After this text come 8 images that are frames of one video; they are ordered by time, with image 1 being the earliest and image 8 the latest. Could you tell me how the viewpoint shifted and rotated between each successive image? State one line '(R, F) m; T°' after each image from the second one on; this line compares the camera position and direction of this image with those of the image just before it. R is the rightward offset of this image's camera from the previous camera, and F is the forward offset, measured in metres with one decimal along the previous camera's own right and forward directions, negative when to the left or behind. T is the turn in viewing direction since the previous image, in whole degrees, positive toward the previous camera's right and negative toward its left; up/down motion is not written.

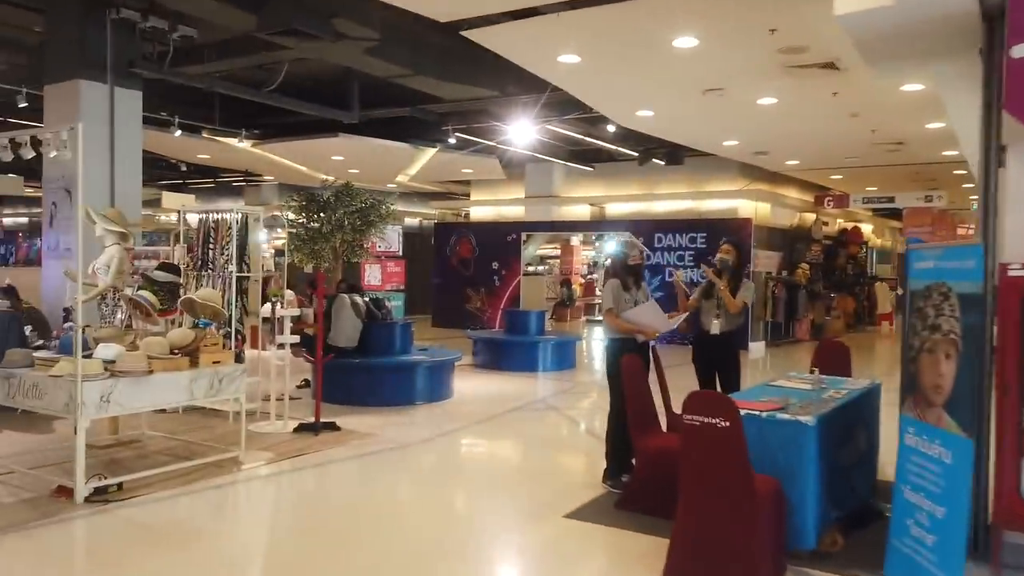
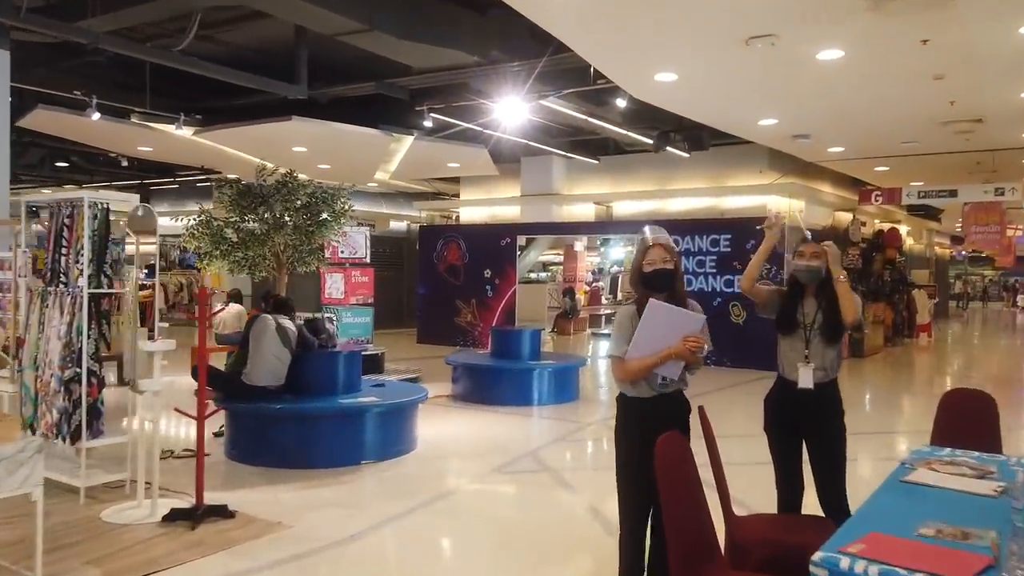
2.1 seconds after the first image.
(+0.2, +1.9) m; 0°
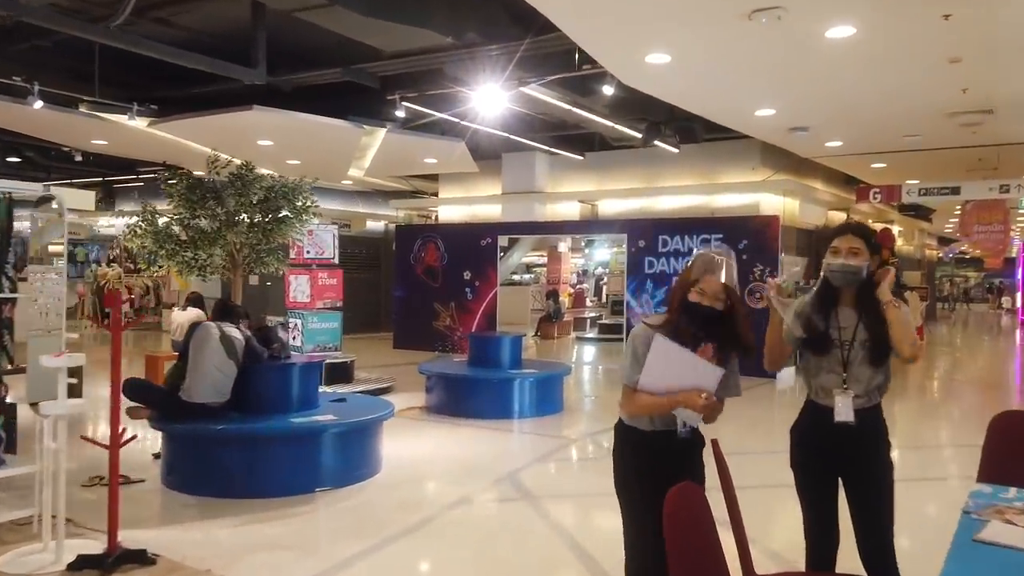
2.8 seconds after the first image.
(+0.1, +0.6) m; +1°
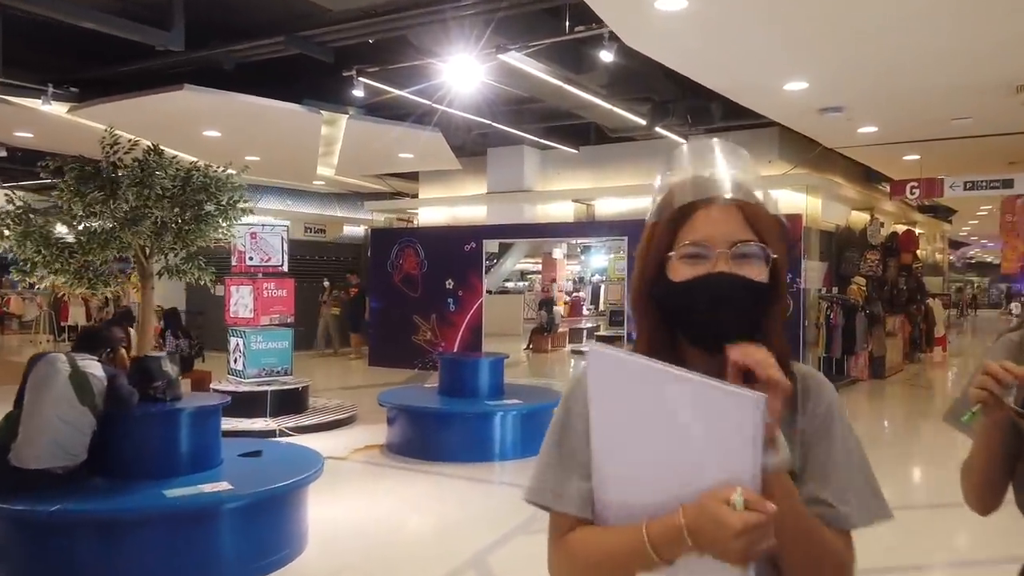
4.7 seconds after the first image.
(+0.1, +1.3) m; 0°
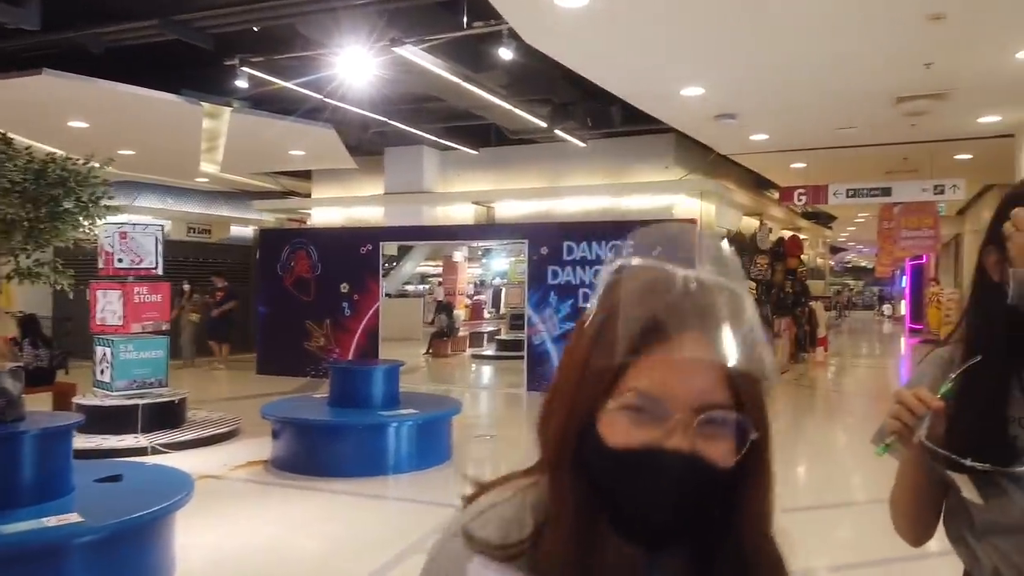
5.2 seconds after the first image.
(0.0, +0.2) m; +7°
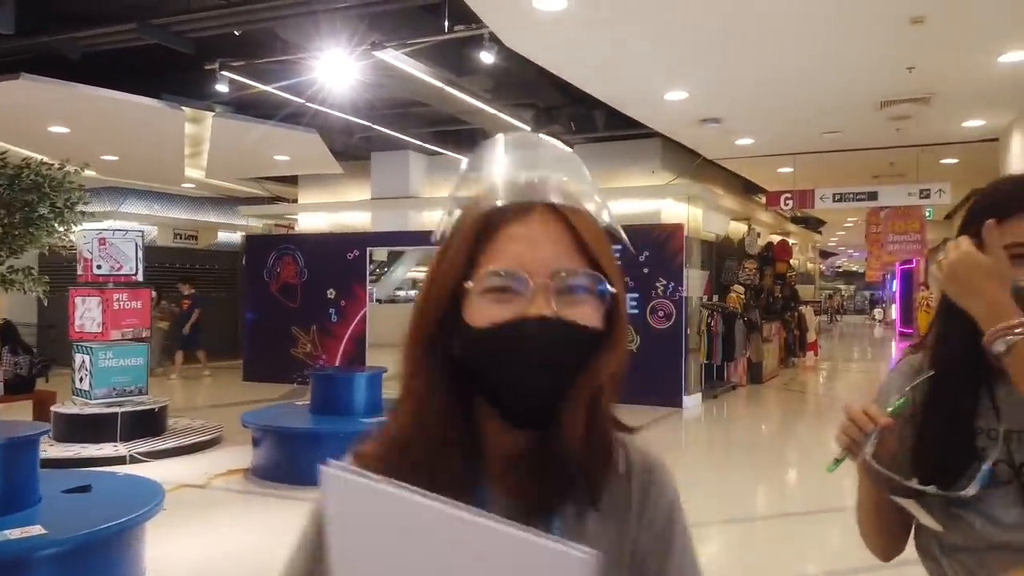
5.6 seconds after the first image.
(+0.1, 0.0) m; 0°
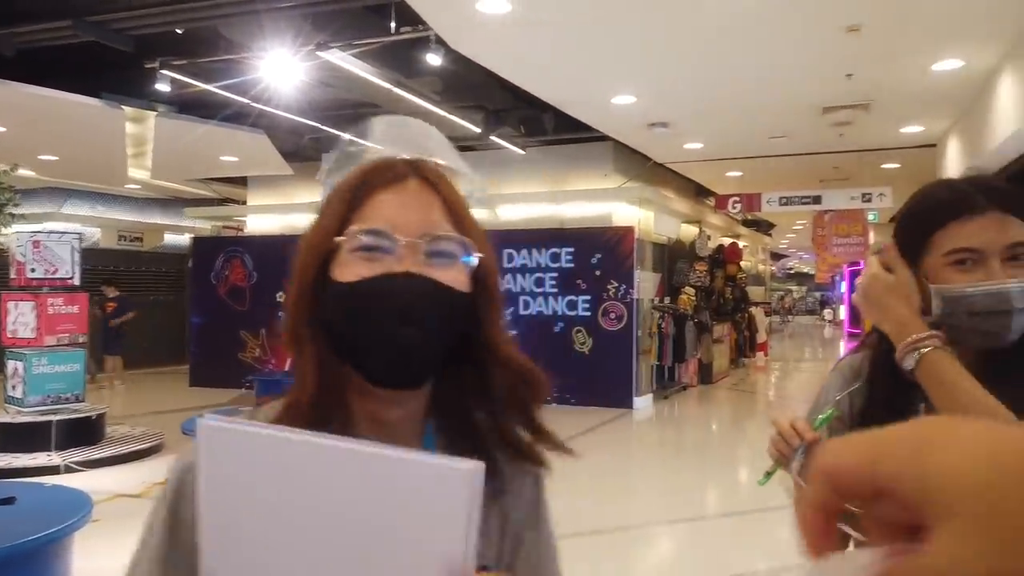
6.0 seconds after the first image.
(+0.1, 0.0) m; +3°
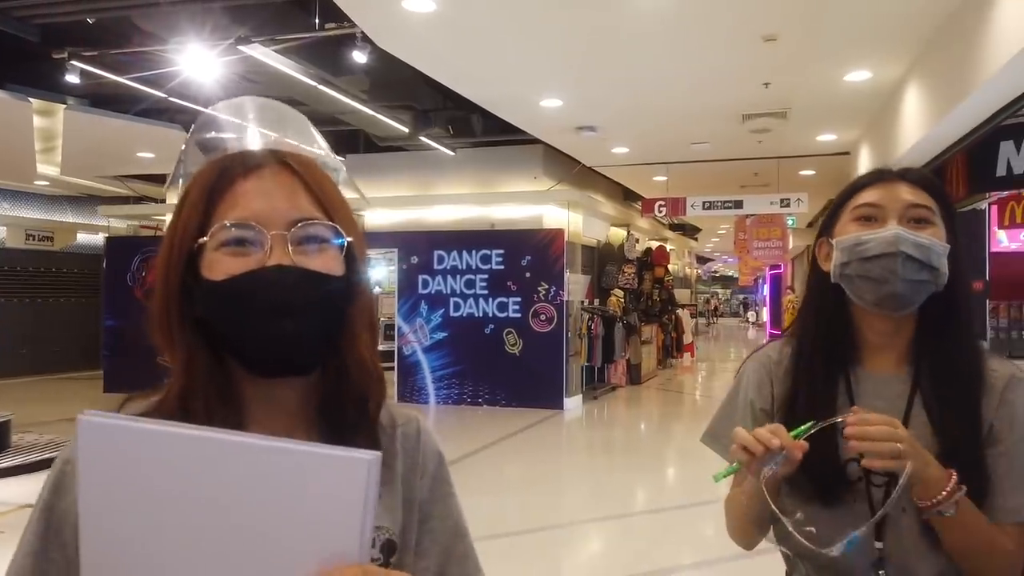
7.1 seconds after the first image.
(0.0, 0.0) m; +5°
